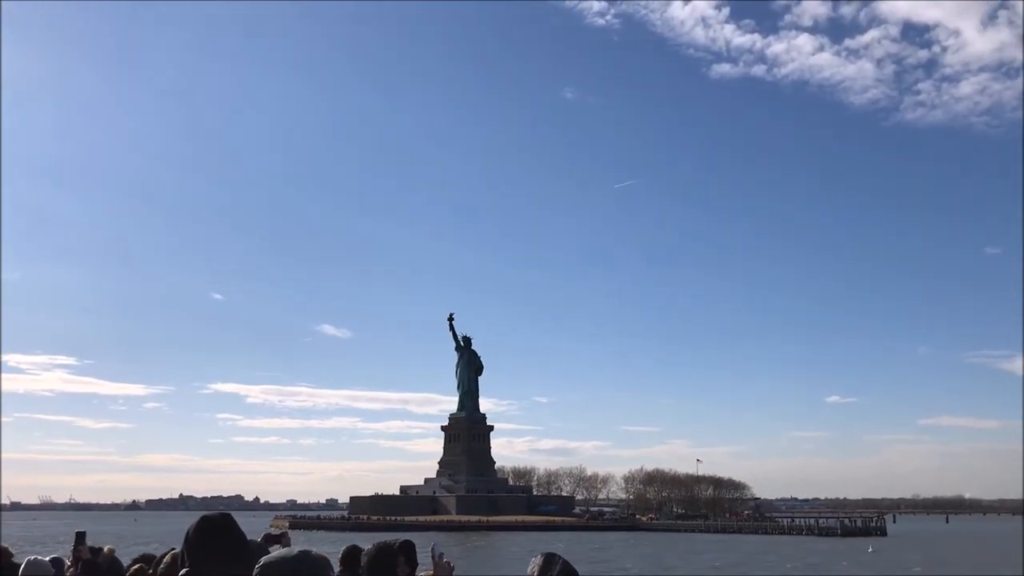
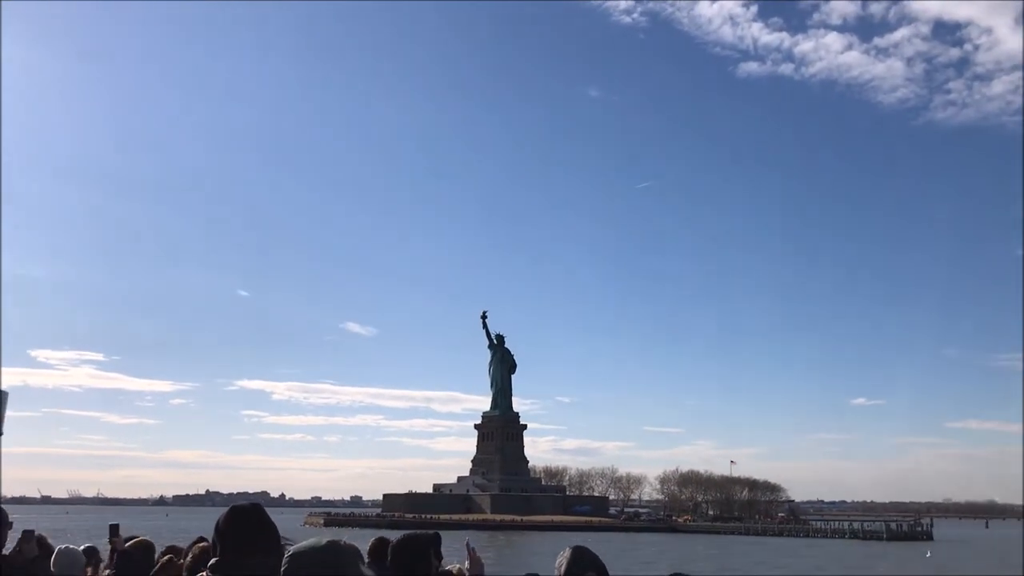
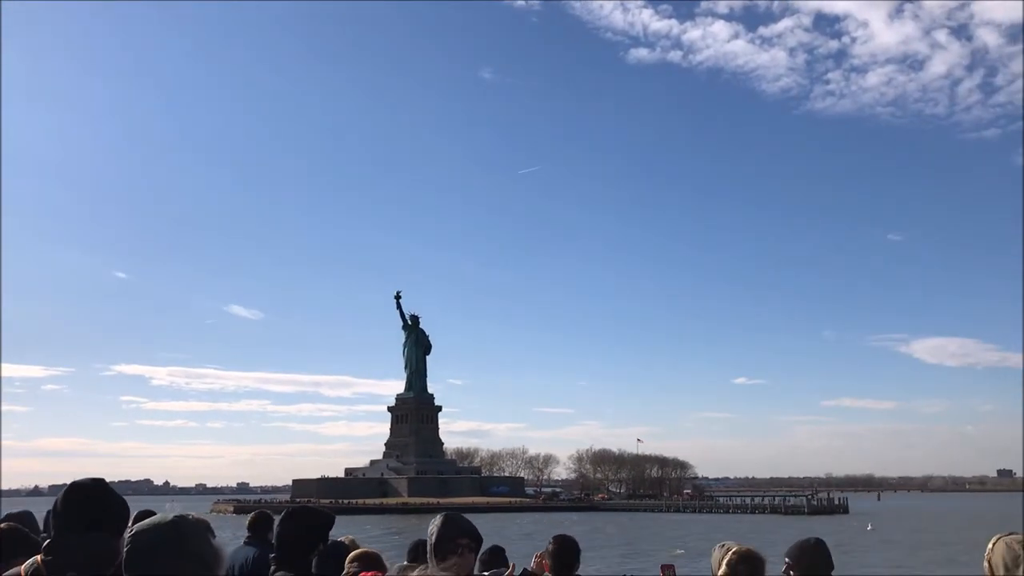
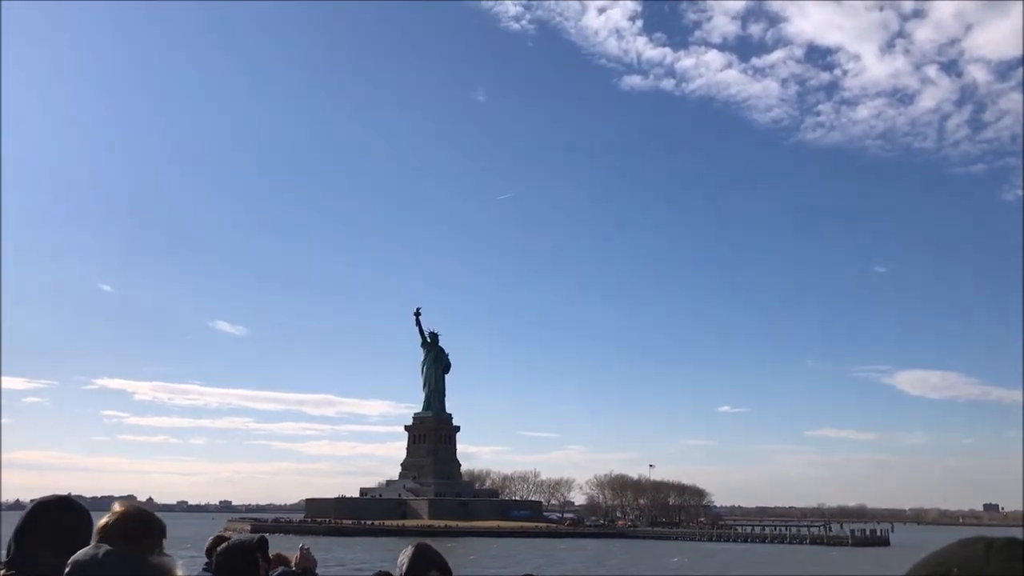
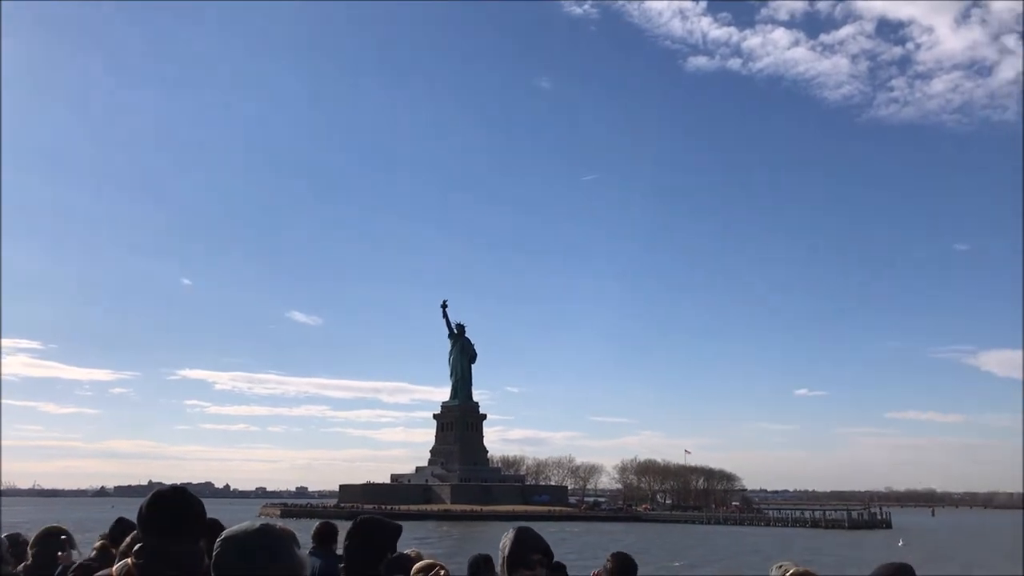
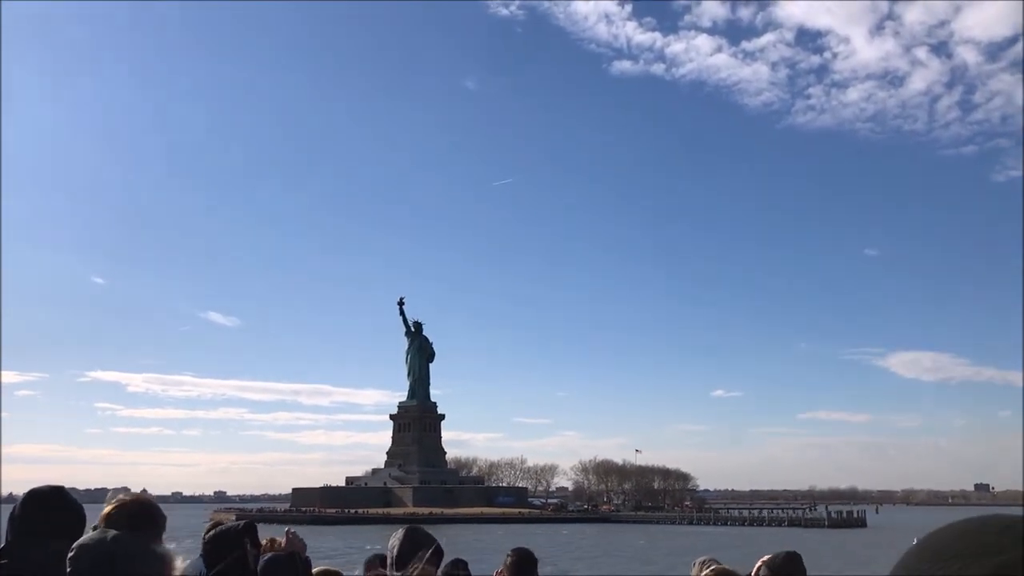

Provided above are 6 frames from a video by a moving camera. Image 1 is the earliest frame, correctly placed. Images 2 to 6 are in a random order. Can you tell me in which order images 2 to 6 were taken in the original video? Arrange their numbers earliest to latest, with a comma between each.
2, 5, 3, 6, 4
